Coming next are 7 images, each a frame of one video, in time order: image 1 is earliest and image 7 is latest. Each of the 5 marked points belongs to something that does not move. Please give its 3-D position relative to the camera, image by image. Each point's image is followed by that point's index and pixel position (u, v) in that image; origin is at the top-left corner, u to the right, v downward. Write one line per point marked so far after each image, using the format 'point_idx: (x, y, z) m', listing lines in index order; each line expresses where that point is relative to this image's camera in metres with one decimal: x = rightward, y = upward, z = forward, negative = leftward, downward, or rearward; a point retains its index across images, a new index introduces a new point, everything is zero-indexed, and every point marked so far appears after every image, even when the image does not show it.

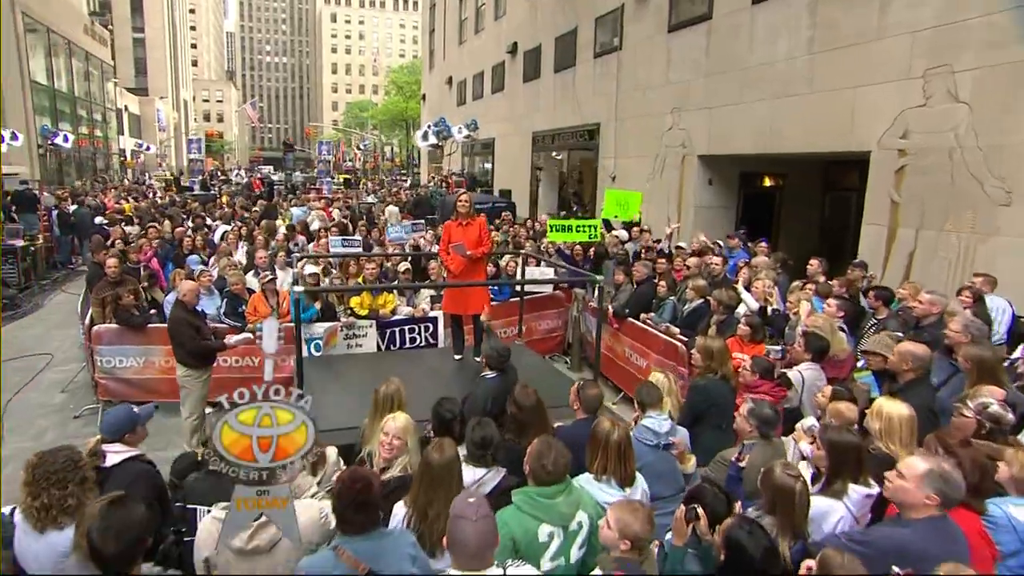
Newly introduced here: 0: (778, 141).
0: (+4.1, +2.3, +12.6) m
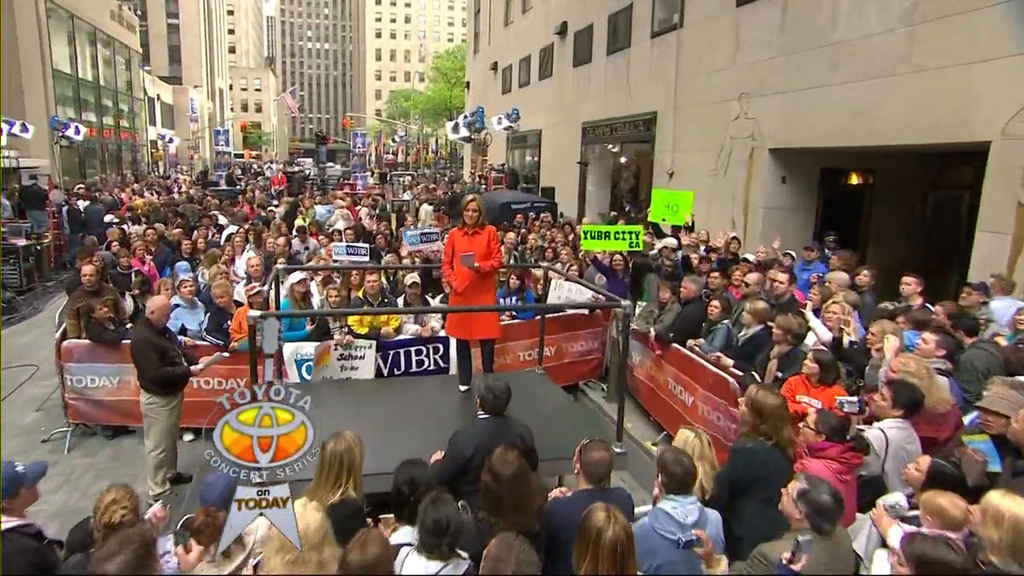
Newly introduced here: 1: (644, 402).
0: (+4.8, +2.1, +10.8) m
1: (+1.5, -1.4, +9.4) m
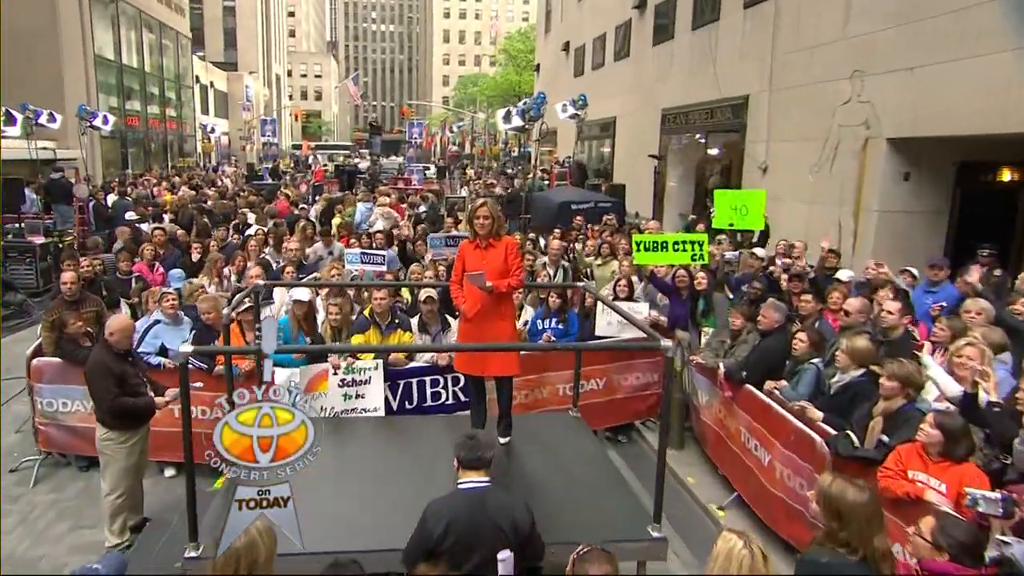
0: (+5.4, +1.9, +8.7) m
1: (+1.9, -1.6, +7.8) m
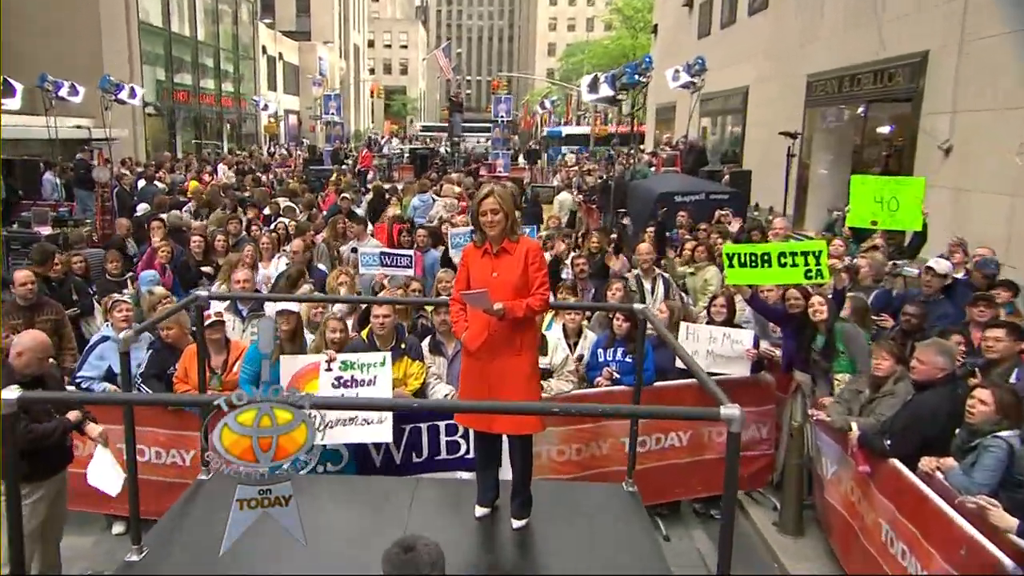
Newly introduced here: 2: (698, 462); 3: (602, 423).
0: (+6.0, +1.6, +5.6) m
1: (+2.3, -1.8, +5.4) m
2: (+1.4, -1.3, +6.1) m
3: (+0.6, -1.0, +5.8) m
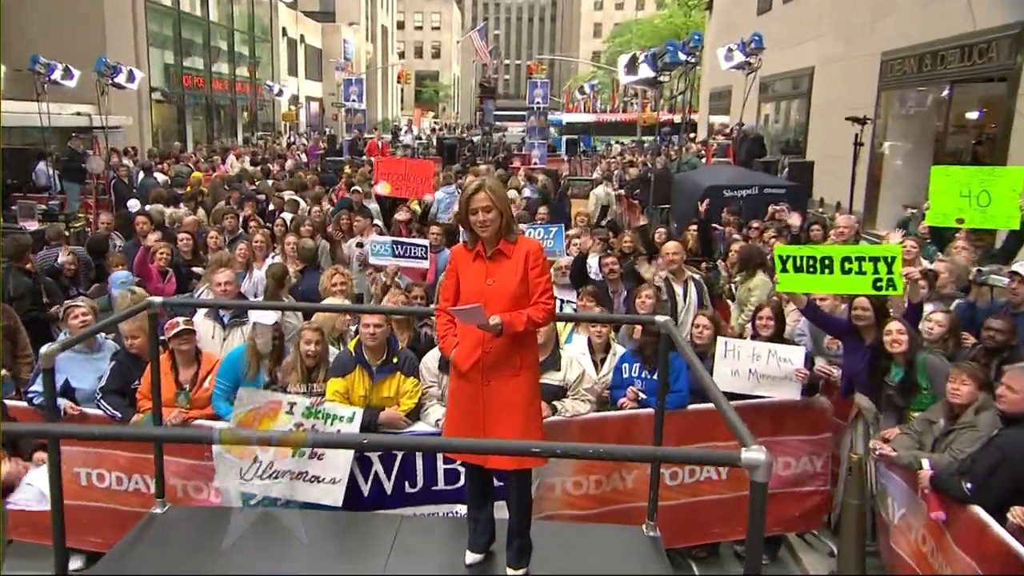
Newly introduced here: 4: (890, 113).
0: (+6.0, +1.4, +4.3) m
1: (+2.2, -1.9, +4.5) m
2: (+1.5, -1.4, +5.2) m
3: (+0.7, -1.1, +5.0) m
4: (+7.4, +3.3, +15.6) m
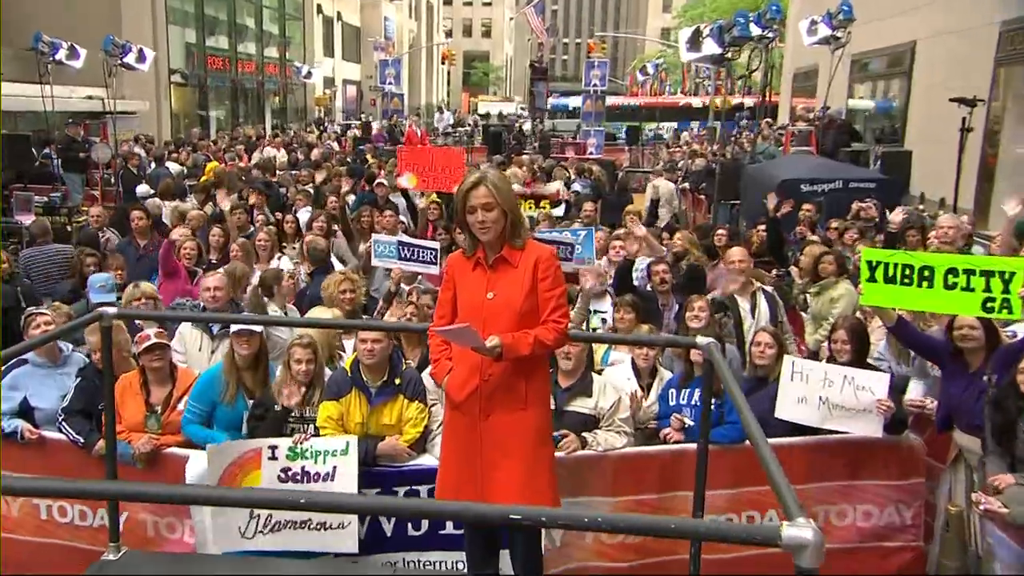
0: (+6.0, +1.2, +2.8) m
1: (+2.3, -2.1, +3.5) m
2: (+1.6, -1.5, +4.3) m
3: (+0.8, -1.1, +4.1) m
4: (+8.6, +3.2, +14.0) m
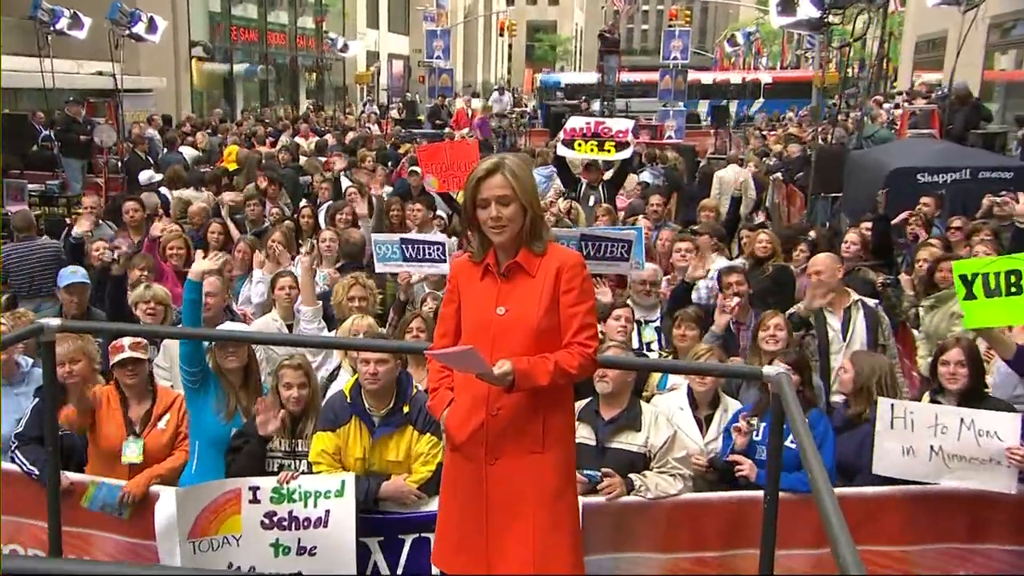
0: (+6.0, +1.0, +1.2) m
1: (+2.3, -2.2, +2.4) m
2: (+1.6, -1.6, +3.2) m
3: (+0.9, -1.2, +3.1) m
4: (+9.8, +3.1, +12.0) m
